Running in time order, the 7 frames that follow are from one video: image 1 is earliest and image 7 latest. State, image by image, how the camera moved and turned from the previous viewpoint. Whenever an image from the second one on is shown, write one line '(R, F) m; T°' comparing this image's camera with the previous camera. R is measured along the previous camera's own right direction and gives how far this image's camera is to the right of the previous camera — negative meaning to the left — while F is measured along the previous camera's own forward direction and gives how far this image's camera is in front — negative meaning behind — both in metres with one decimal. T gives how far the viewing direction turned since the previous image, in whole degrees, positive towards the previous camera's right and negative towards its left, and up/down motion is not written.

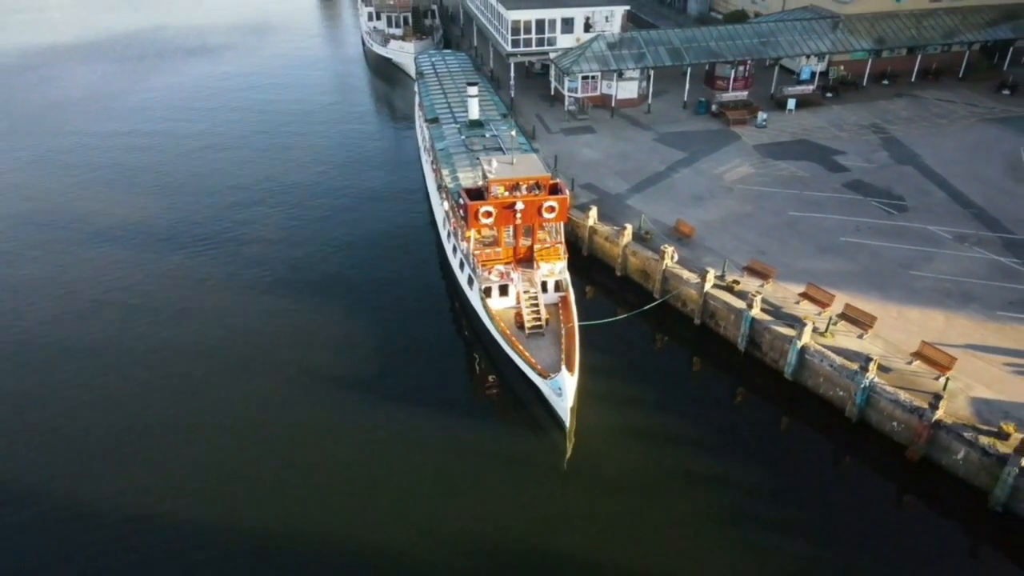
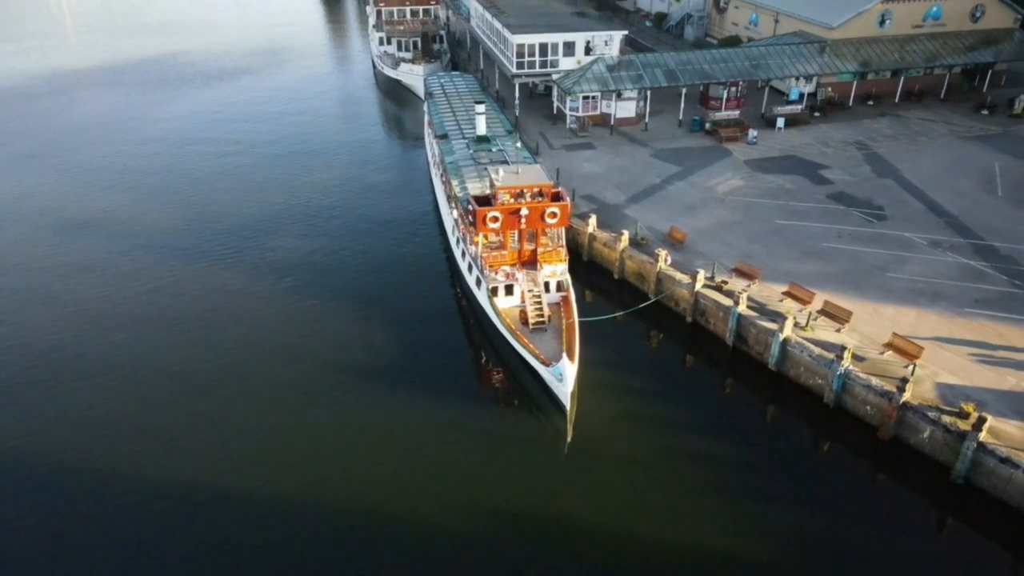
(-0.1, -2.1) m; 0°
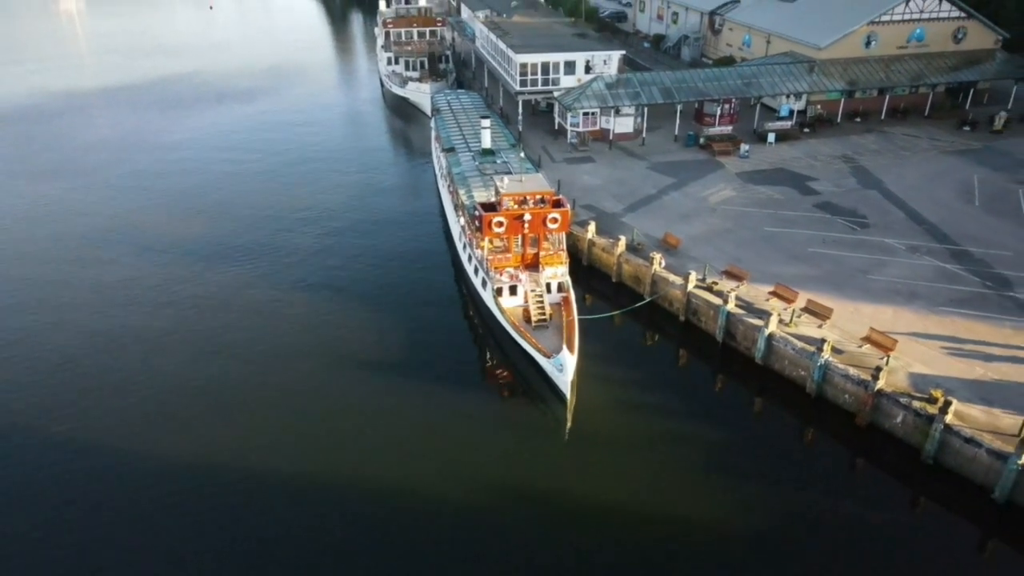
(-0.1, -1.9) m; 0°
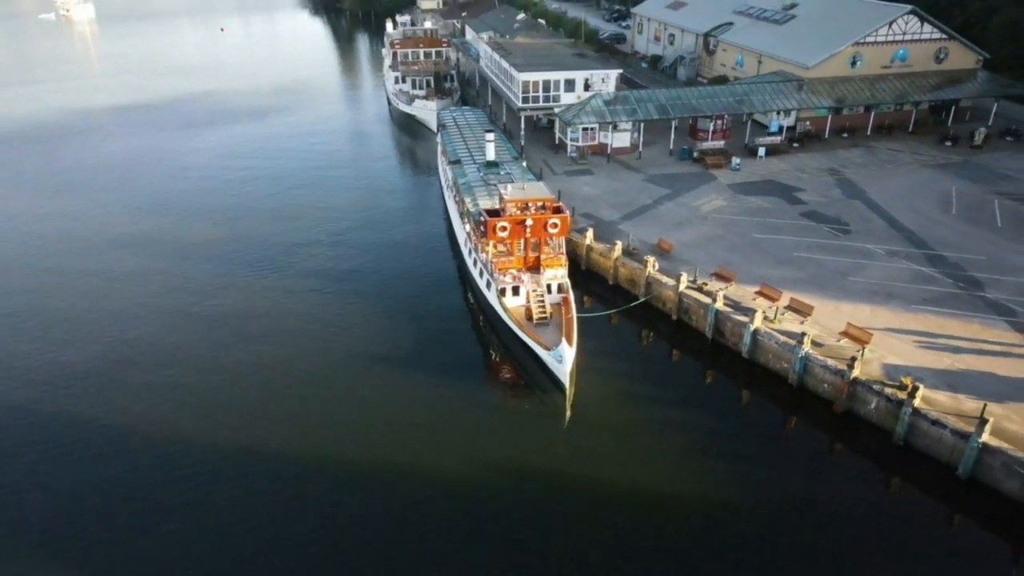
(-0.1, -2.1) m; 0°
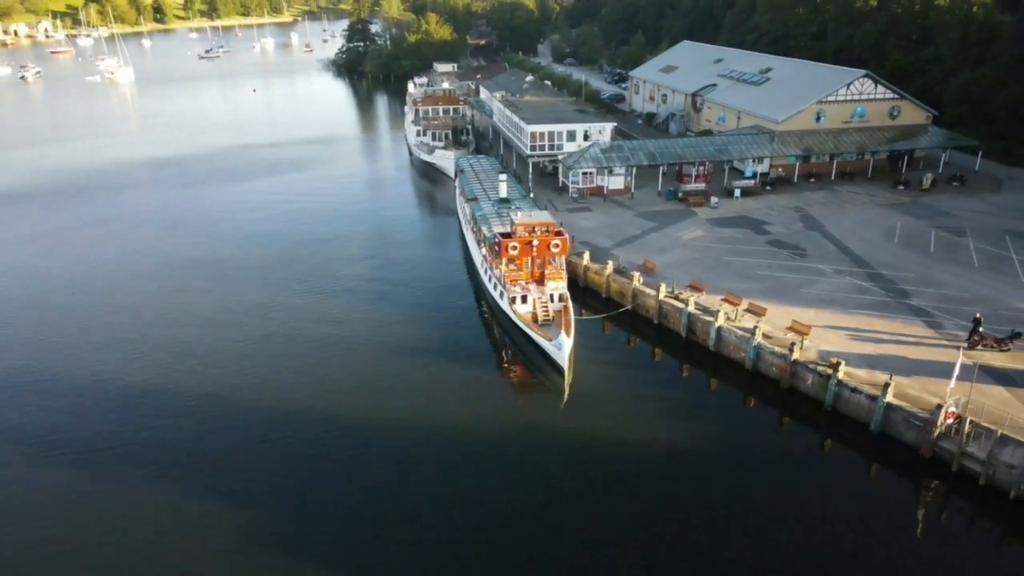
(-0.1, -6.9) m; -1°
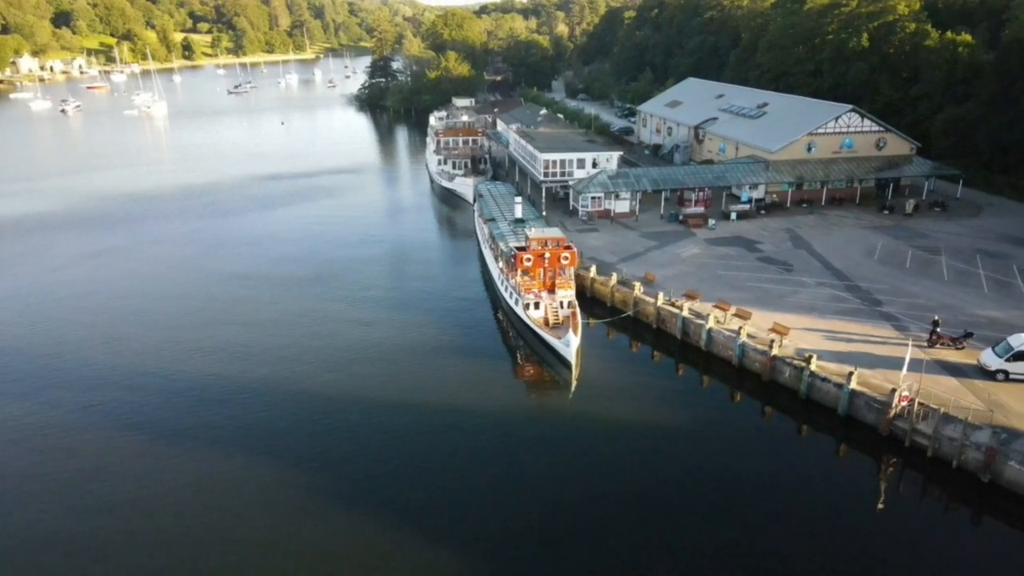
(0.0, -4.9) m; -1°
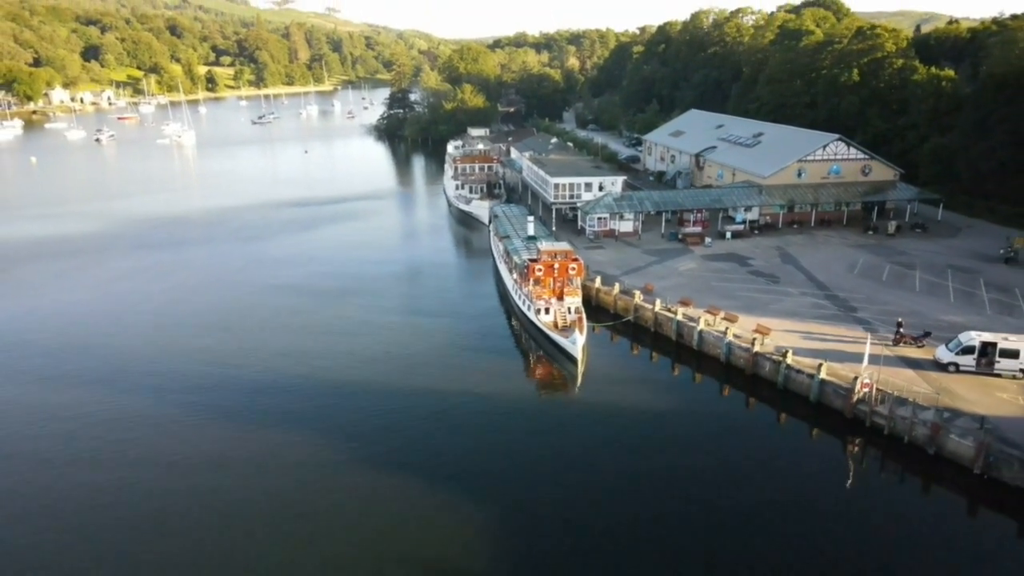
(-0.1, -5.4) m; -1°
